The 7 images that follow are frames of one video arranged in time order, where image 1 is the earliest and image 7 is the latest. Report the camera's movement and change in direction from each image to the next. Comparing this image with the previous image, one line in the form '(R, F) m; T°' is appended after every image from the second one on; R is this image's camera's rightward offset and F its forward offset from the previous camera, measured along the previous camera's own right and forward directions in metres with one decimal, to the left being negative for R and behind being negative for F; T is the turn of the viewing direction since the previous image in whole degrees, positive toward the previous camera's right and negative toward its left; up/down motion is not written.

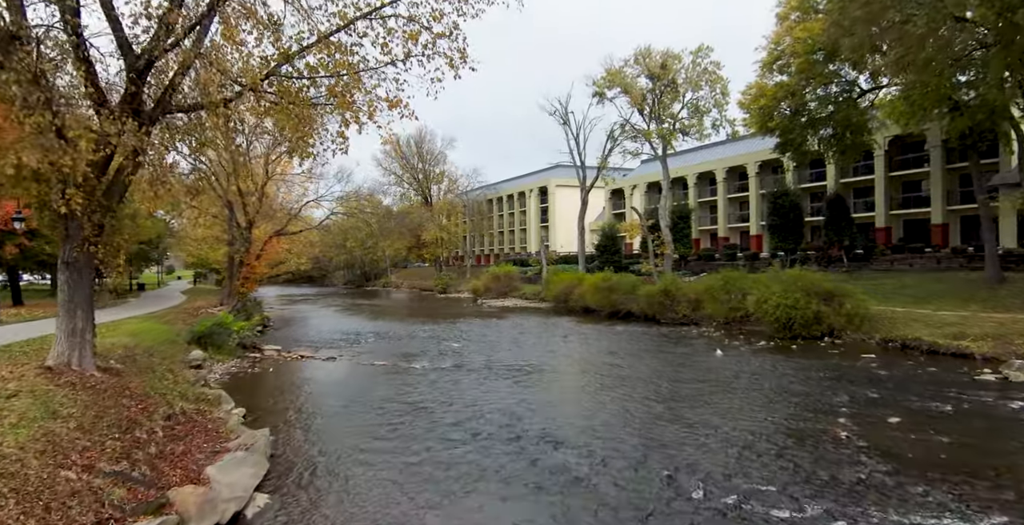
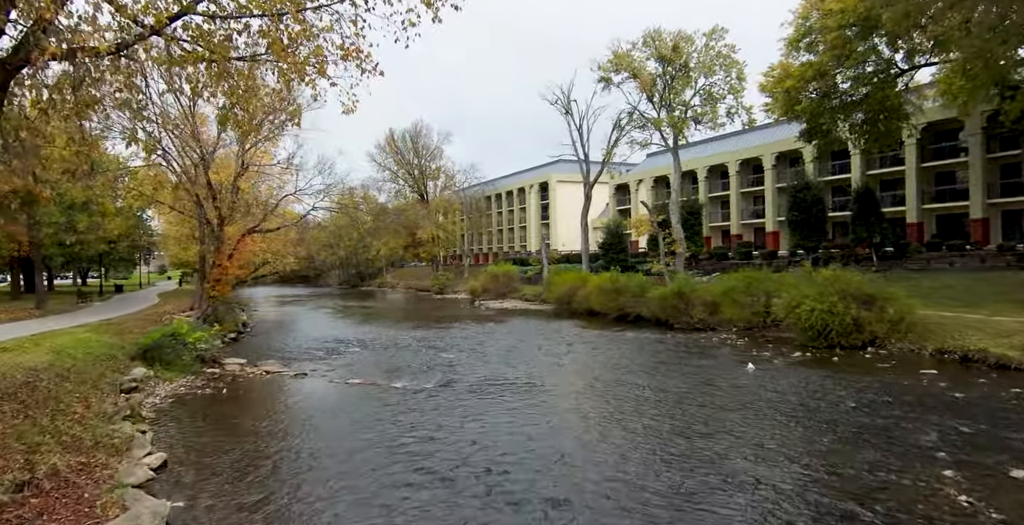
(0.0, +2.4) m; 0°
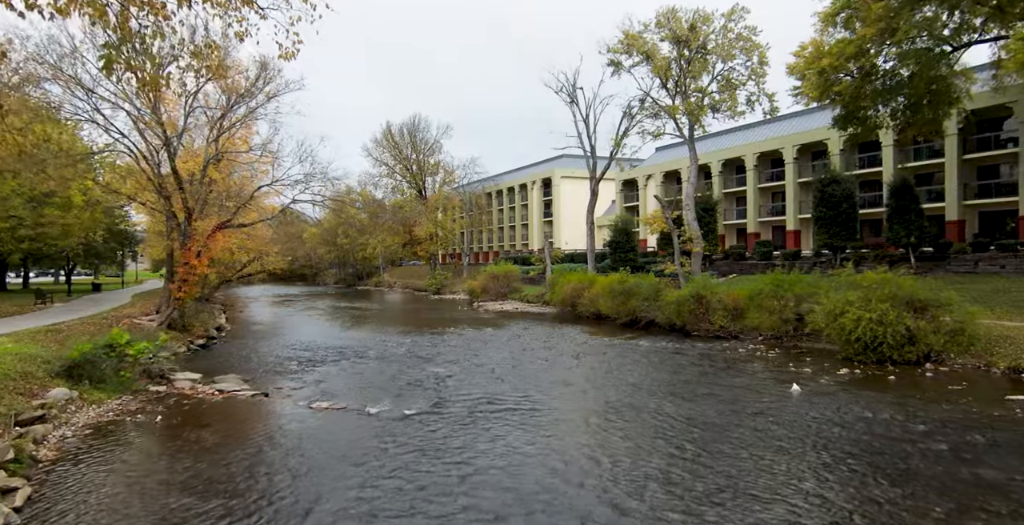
(0.0, +2.4) m; 0°
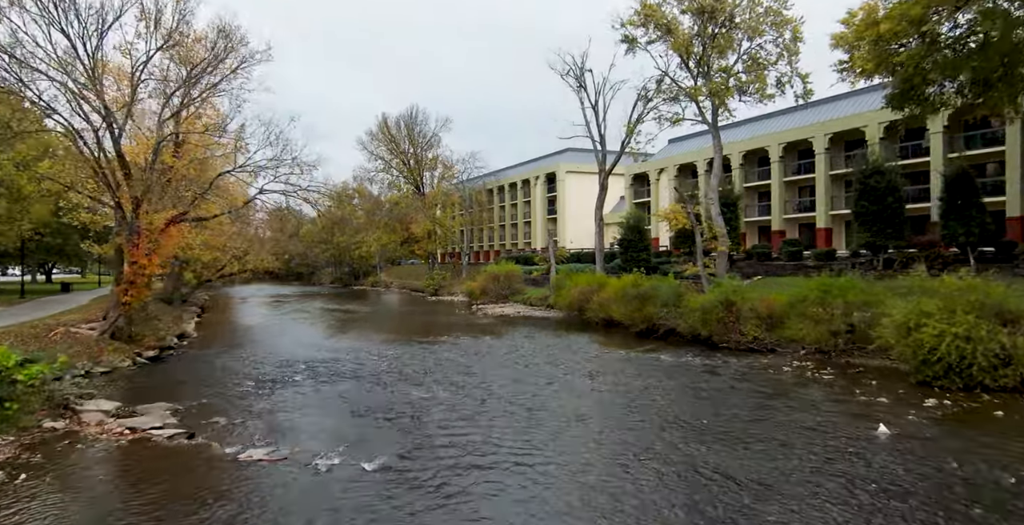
(0.0, +3.0) m; 0°
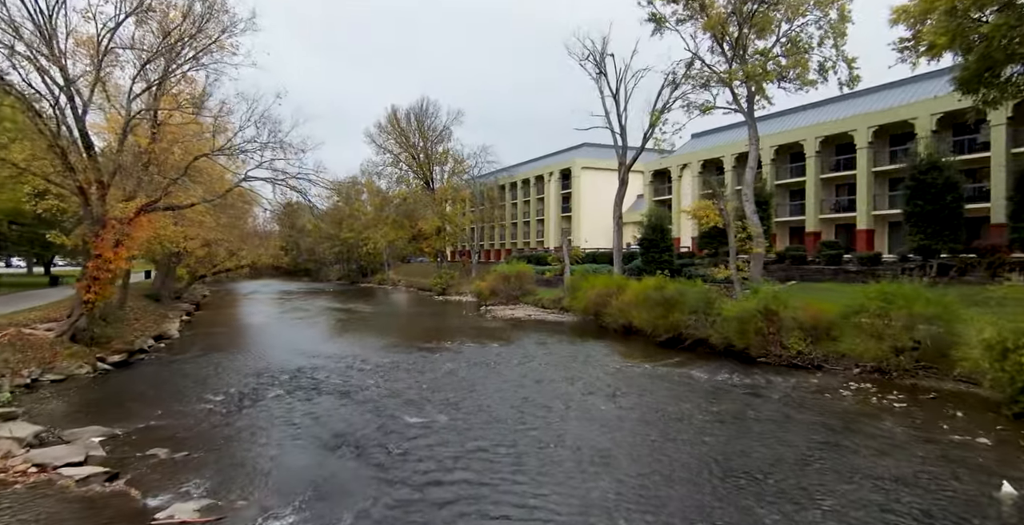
(0.0, +2.2) m; -1°
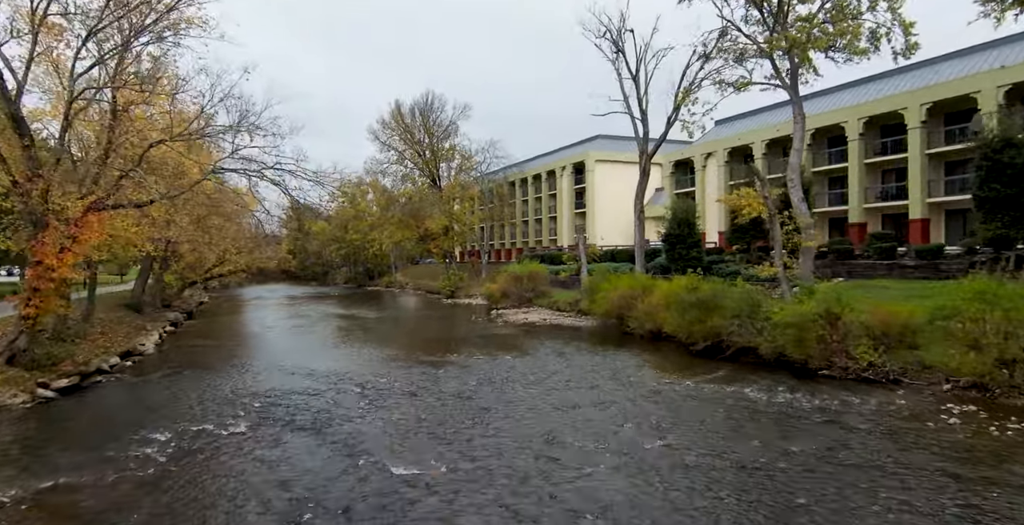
(-0.1, +2.6) m; -1°
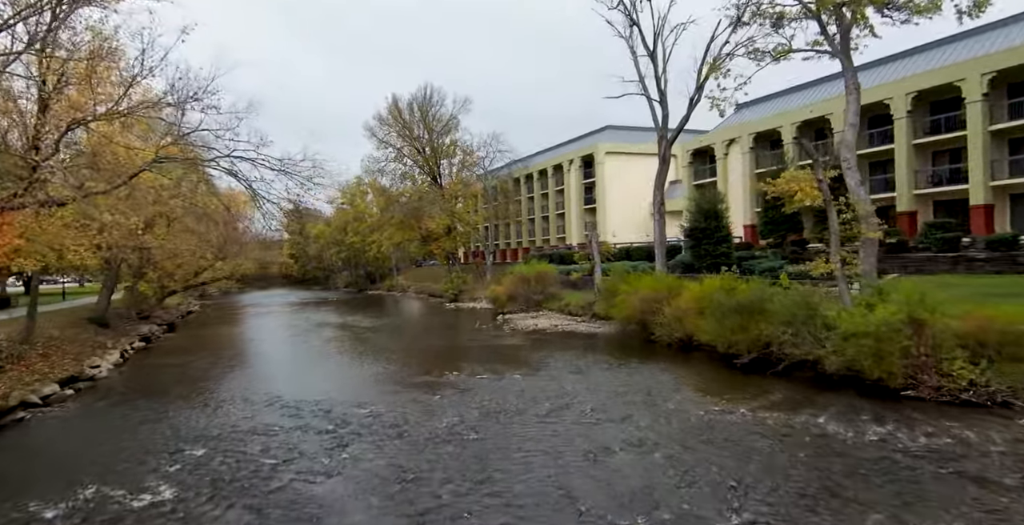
(0.0, +2.7) m; -1°
